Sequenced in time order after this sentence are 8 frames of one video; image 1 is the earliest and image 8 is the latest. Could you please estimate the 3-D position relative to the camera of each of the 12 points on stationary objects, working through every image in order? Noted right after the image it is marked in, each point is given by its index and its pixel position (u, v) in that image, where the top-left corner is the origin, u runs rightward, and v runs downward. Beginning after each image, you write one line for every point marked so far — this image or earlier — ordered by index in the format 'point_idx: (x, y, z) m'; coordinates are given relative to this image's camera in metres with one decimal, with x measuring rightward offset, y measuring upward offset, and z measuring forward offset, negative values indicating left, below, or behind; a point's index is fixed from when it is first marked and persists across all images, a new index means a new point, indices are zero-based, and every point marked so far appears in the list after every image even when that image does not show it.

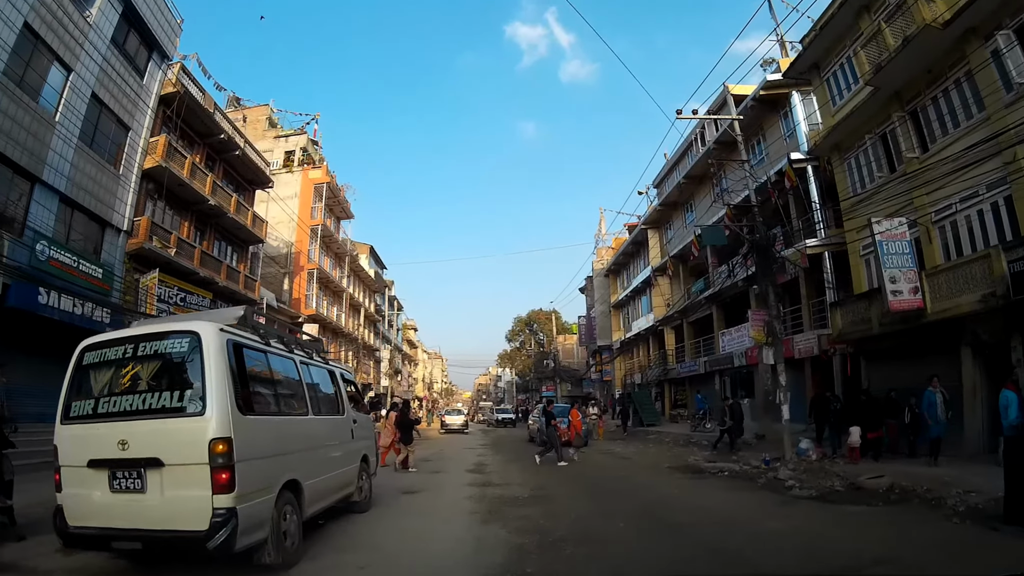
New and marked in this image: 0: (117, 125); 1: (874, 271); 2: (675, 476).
0: (-11.2, +4.6, +17.7) m
1: (+10.6, +0.7, +17.4) m
2: (+3.3, -3.8, +12.1) m
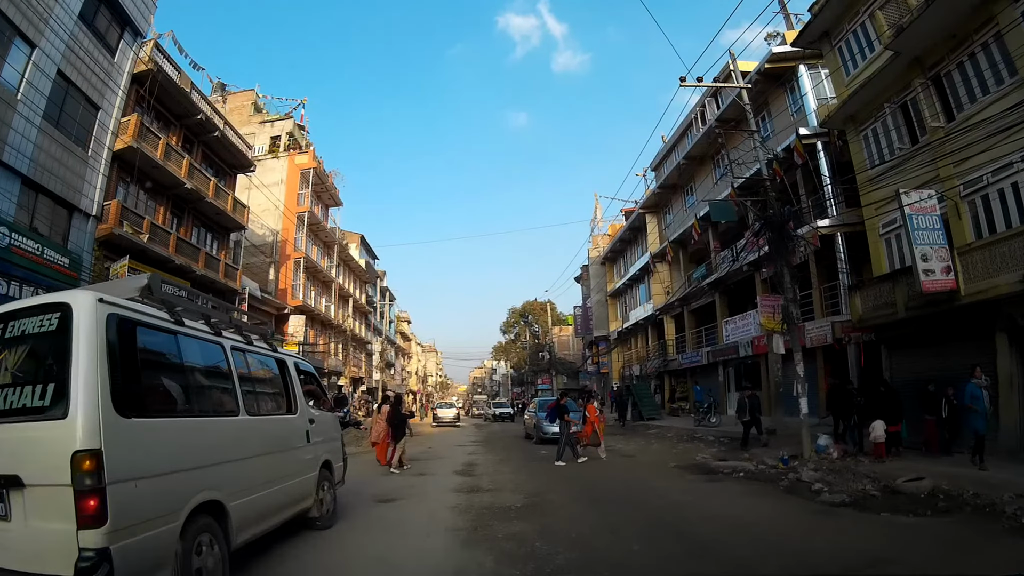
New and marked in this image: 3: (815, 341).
0: (-11.4, +4.9, +16.4) m
1: (+10.4, +1.1, +16.2) m
2: (+3.2, -3.4, +10.9) m
3: (+9.3, -1.7, +18.7) m
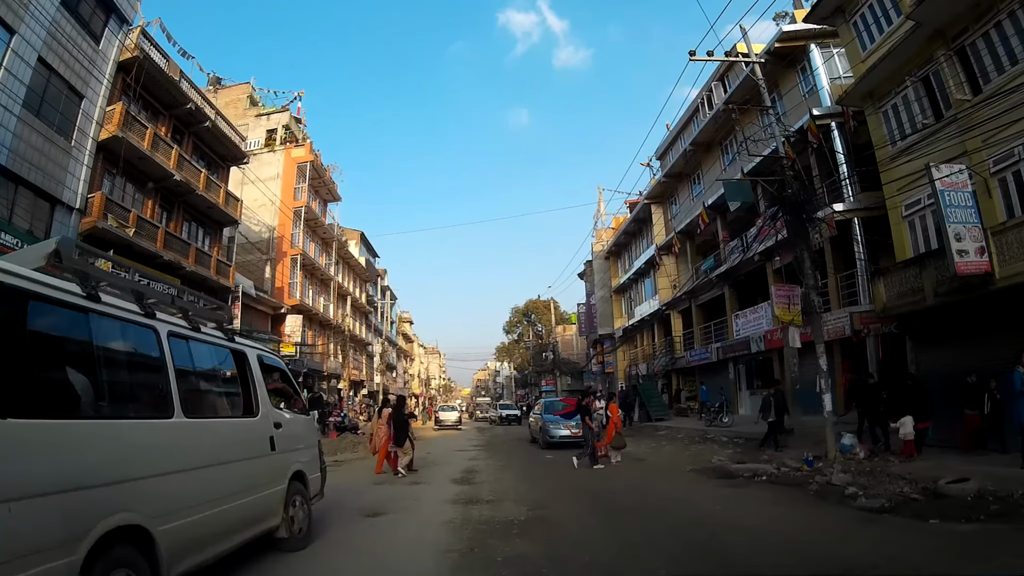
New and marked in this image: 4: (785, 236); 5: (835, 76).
0: (-11.4, +4.9, +15.6) m
1: (+10.4, +1.3, +15.4) m
2: (+3.2, -3.2, +10.0) m
3: (+9.3, -1.5, +17.9) m
4: (+8.2, +1.6, +17.9) m
5: (+10.4, +6.7, +19.5) m
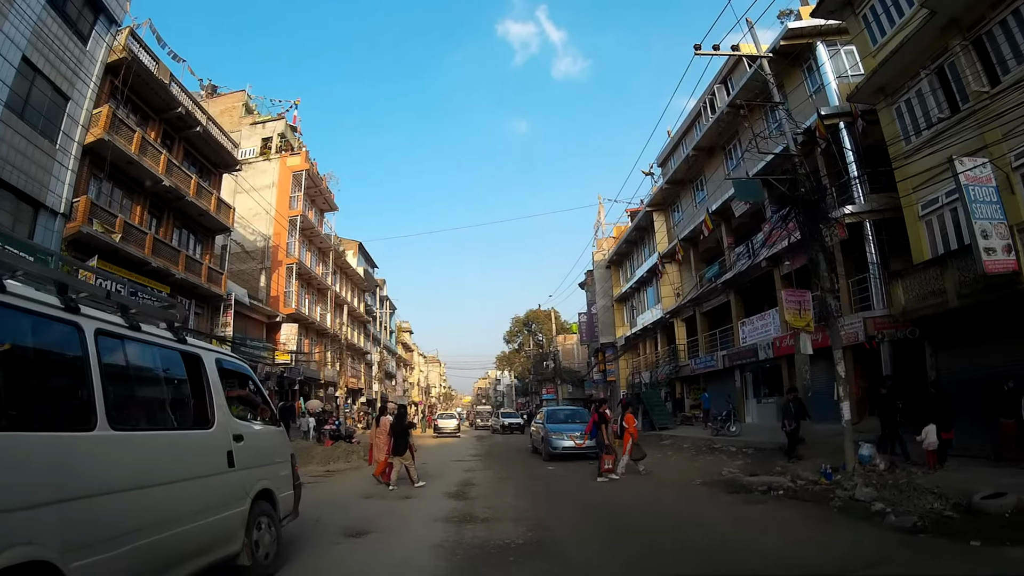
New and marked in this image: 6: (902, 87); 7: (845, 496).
0: (-11.4, +4.8, +15.0) m
1: (+10.5, +1.3, +14.7) m
2: (+3.2, -3.2, +9.4) m
3: (+9.4, -1.6, +17.2) m
4: (+8.2, +1.5, +17.2) m
5: (+10.4, +6.5, +18.9) m
6: (+10.1, +5.1, +15.6) m
7: (+5.3, -3.3, +9.5) m
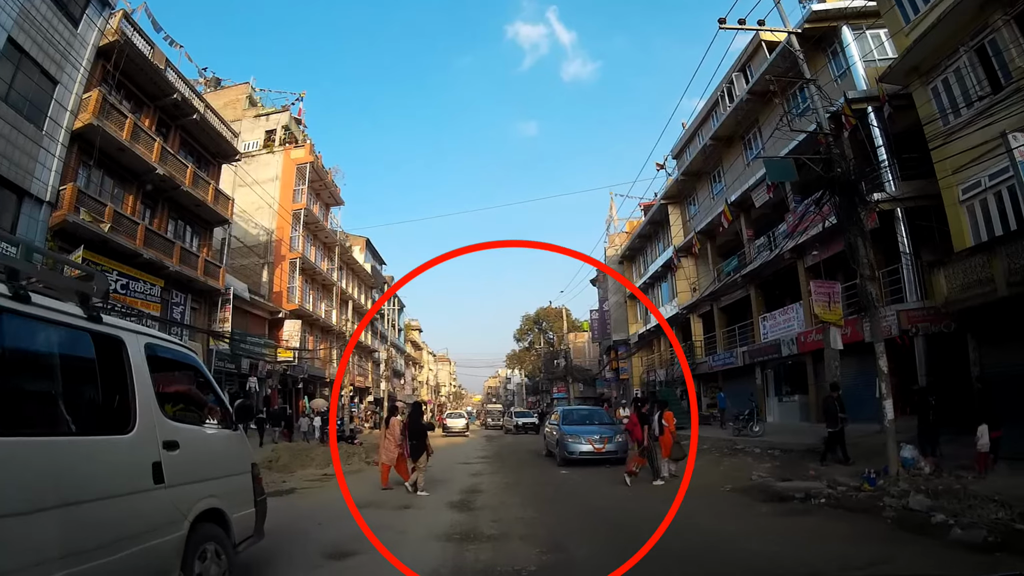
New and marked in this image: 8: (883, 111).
0: (-11.2, +5.0, +14.3) m
1: (+10.7, +1.5, +13.6) m
2: (+3.3, -3.0, +8.4) m
3: (+9.6, -1.3, +16.1) m
4: (+8.5, +1.7, +16.2) m
5: (+10.6, +6.8, +17.7) m
6: (+10.3, +5.3, +14.5) m
7: (+5.4, -3.0, +8.5) m
8: (+10.4, +5.1, +16.6) m
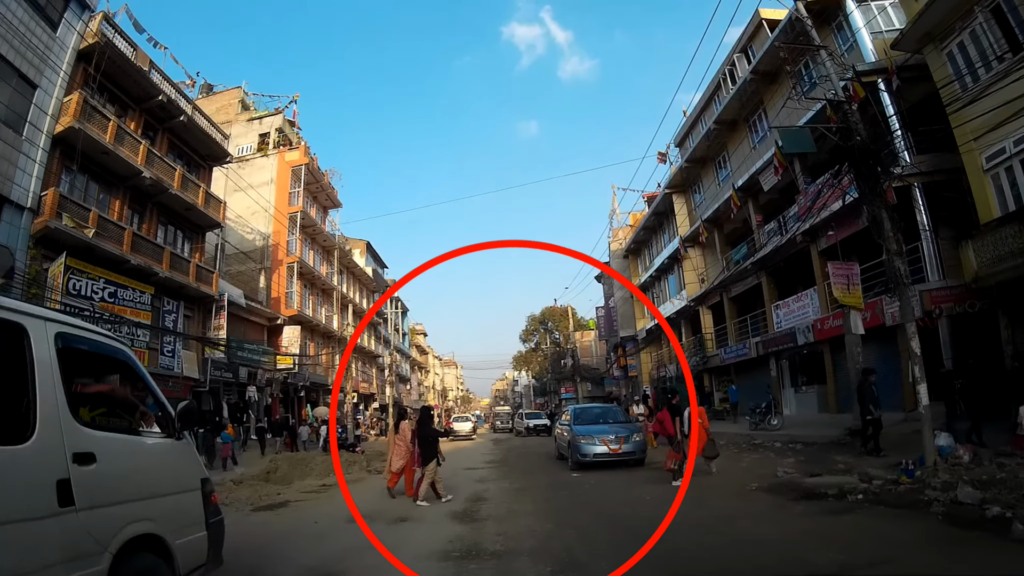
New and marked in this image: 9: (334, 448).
0: (-11.3, +4.7, +13.7) m
1: (+10.7, +2.0, +12.8) m
2: (+3.5, -2.7, +7.6) m
3: (+9.7, -0.9, +15.3) m
4: (+8.5, +2.1, +15.4) m
5: (+10.5, +7.3, +17.0) m
6: (+10.1, +5.8, +13.7) m
7: (+5.5, -2.7, +7.7) m
8: (+10.3, +5.6, +15.9) m
9: (-3.1, -2.8, +10.5) m
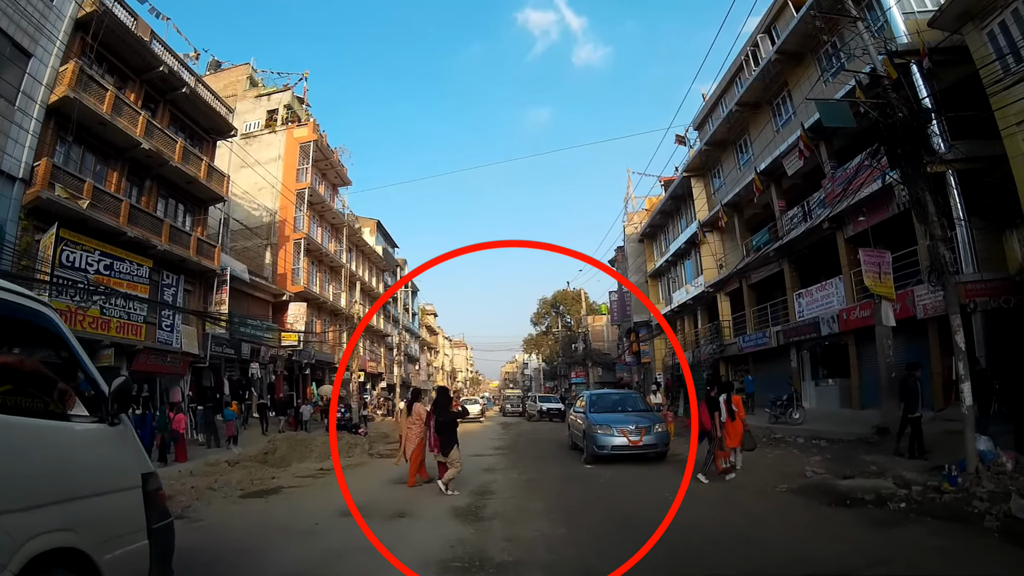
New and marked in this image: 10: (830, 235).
0: (-11.0, +5.4, +13.1) m
1: (+10.9, +2.2, +11.9) m
2: (+3.5, -2.6, +7.0) m
3: (+10.0, -0.6, +14.5) m
4: (+8.8, +2.4, +14.5) m
5: (+11.0, +7.6, +15.9) m
6: (+10.5, +6.0, +12.7) m
7: (+5.6, -2.6, +7.0) m
8: (+10.7, +5.8, +14.8) m
9: (-3.0, -2.4, +10.0) m
10: (+10.1, +1.7, +19.0) m
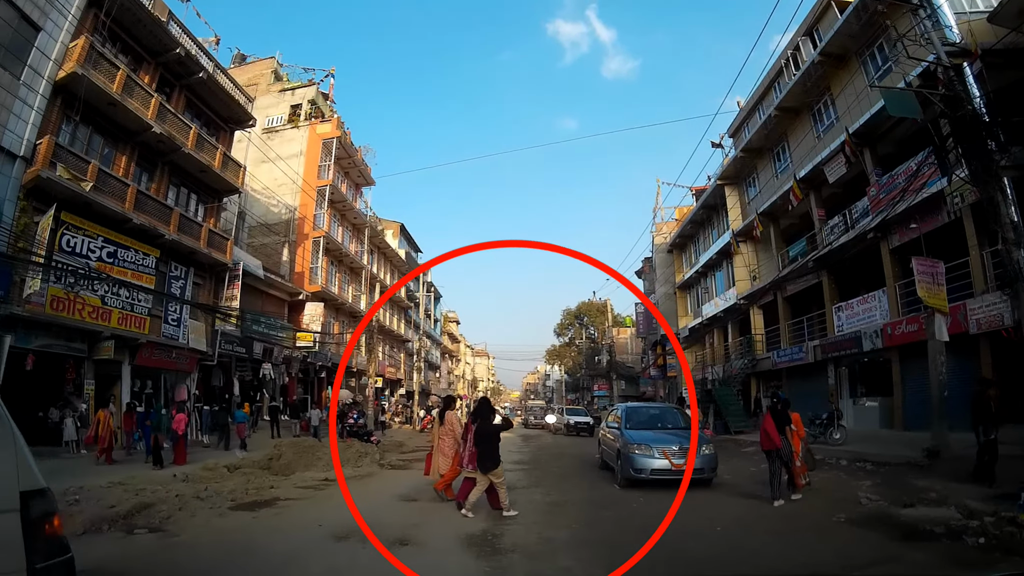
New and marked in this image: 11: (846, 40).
0: (-10.4, +5.6, +12.8) m
1: (+11.4, +1.9, +10.7) m
2: (+3.7, -2.6, +6.0) m
3: (+10.5, -0.9, +13.3) m
4: (+9.4, +2.1, +13.4) m
5: (+11.7, +7.2, +14.8) m
6: (+11.1, +5.8, +11.6) m
7: (+5.8, -2.6, +6.0) m
8: (+11.3, +5.5, +13.7) m
9: (-2.7, -2.3, +9.3) m
10: (+10.8, +1.3, +17.8) m
11: (+10.4, +7.7, +18.1) m
